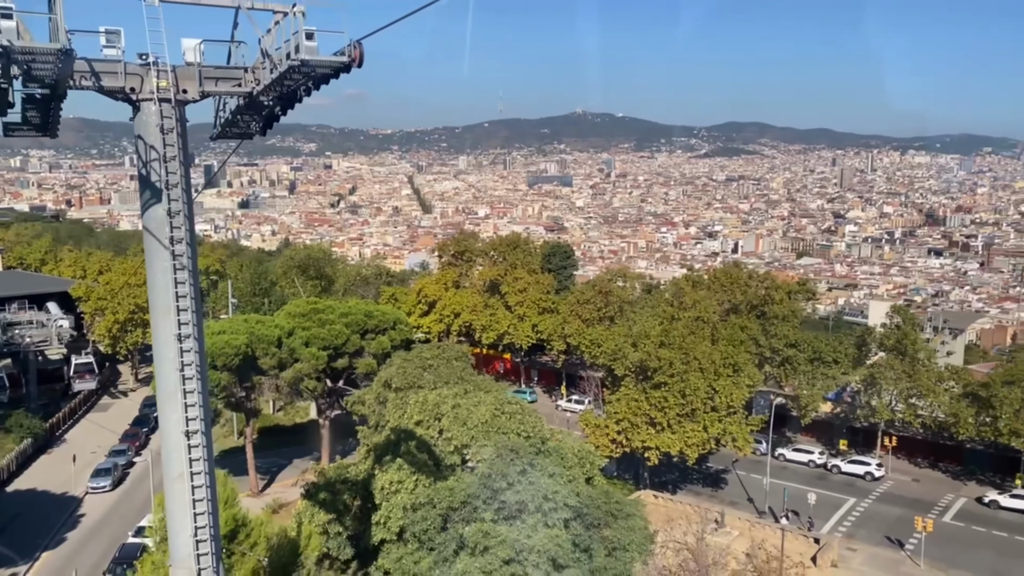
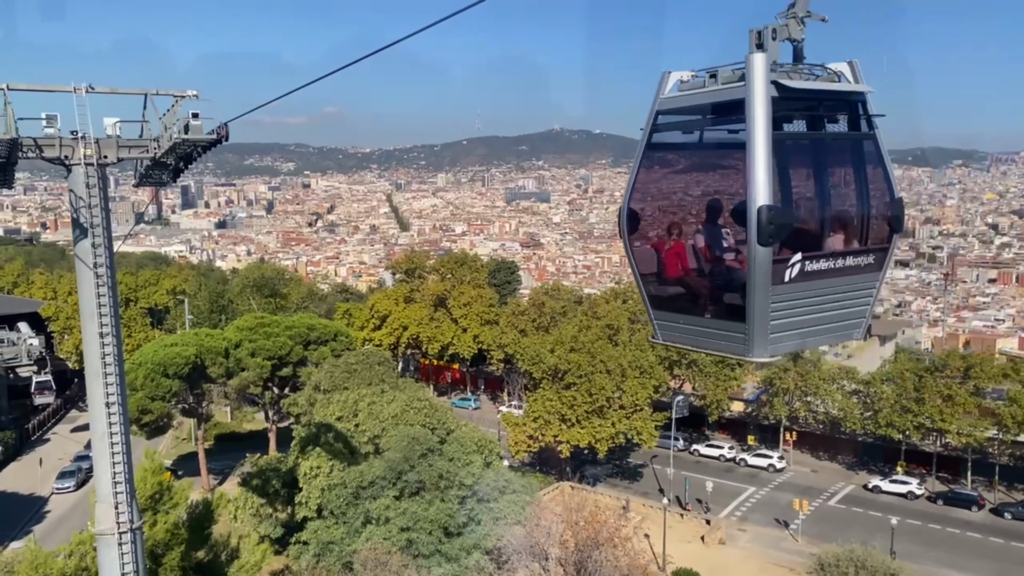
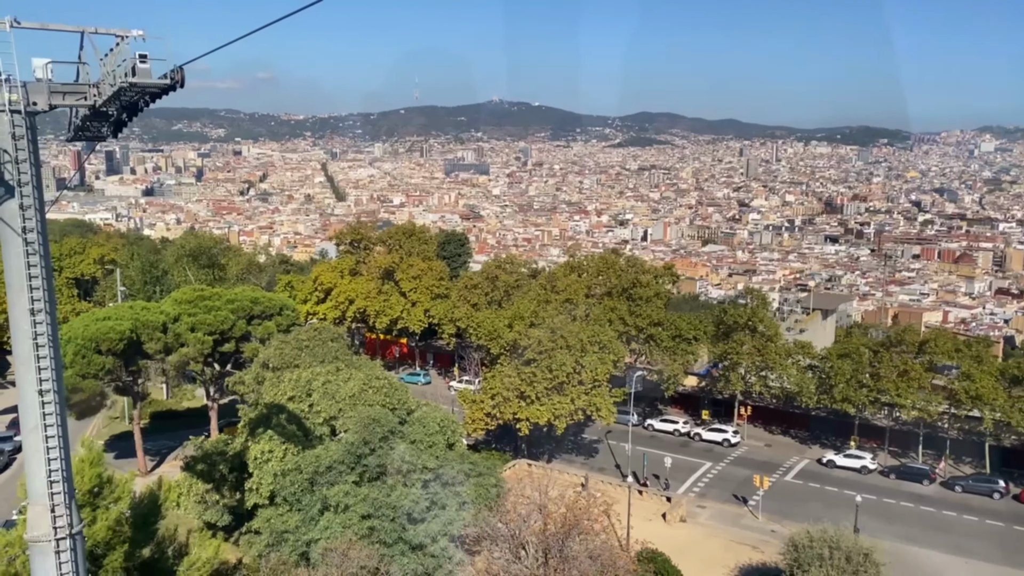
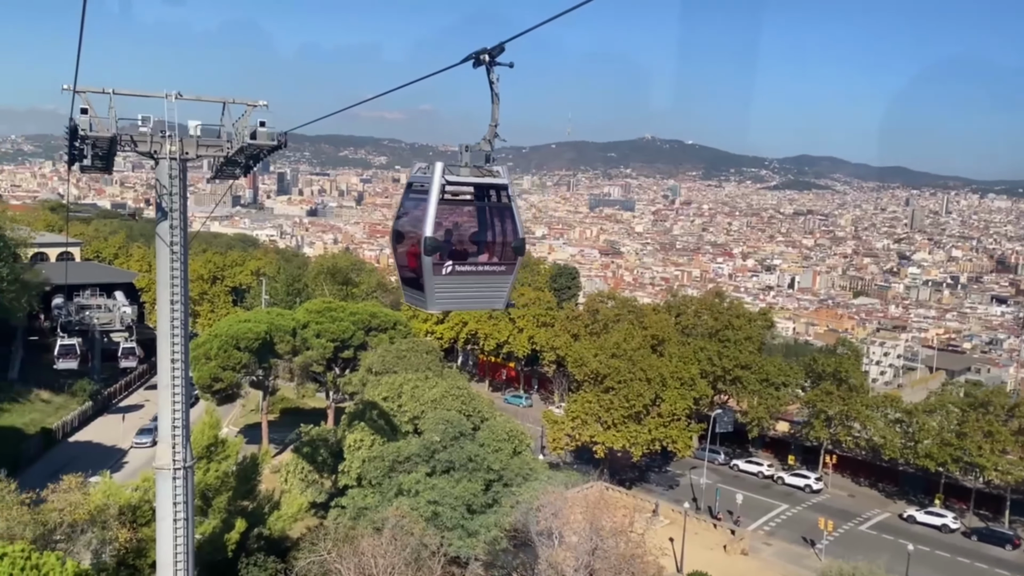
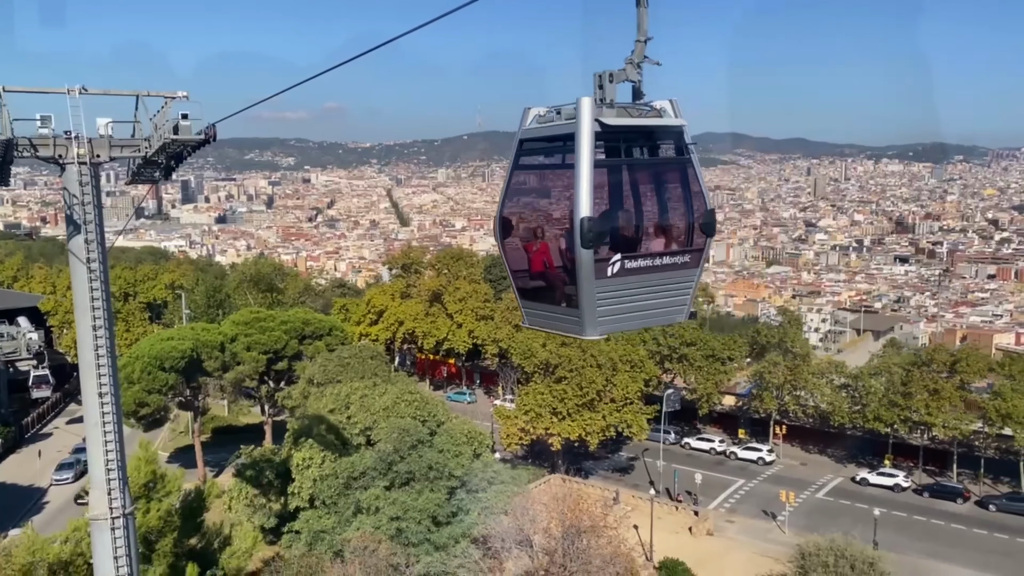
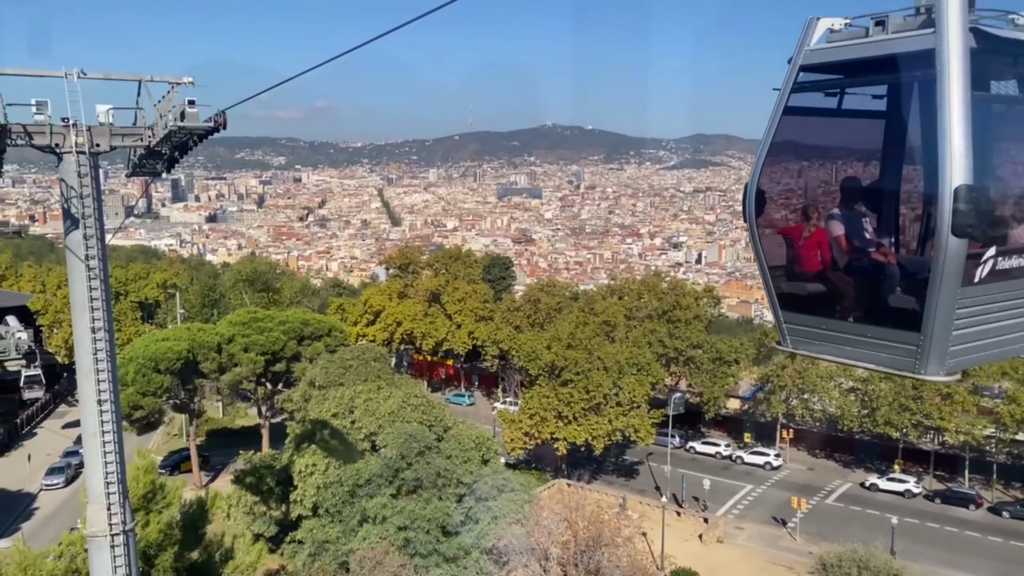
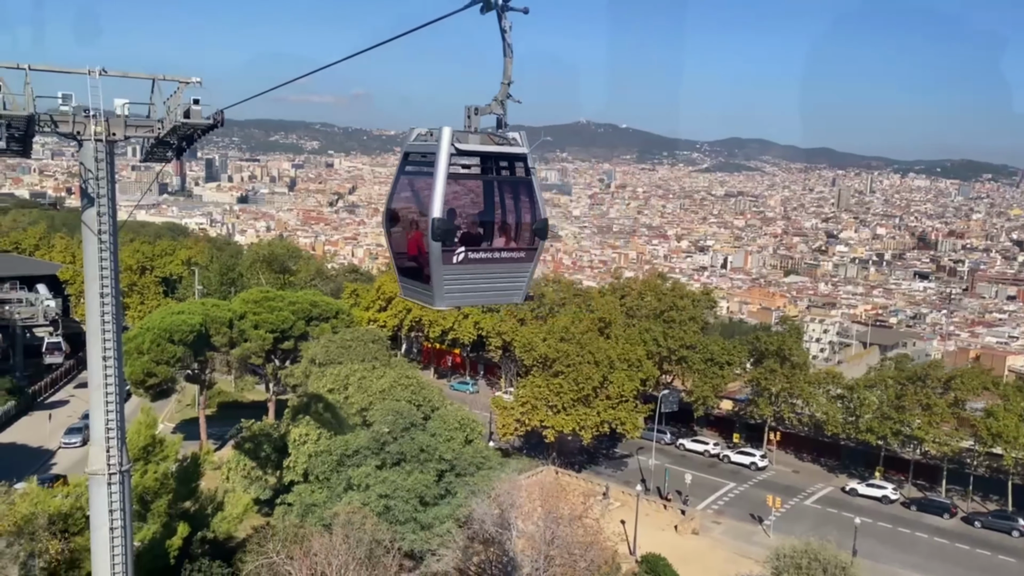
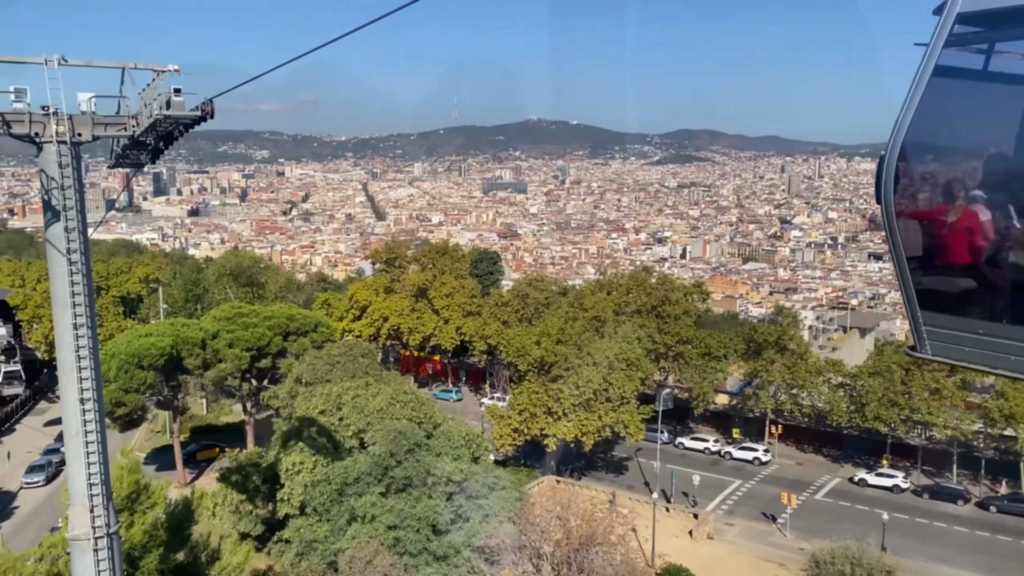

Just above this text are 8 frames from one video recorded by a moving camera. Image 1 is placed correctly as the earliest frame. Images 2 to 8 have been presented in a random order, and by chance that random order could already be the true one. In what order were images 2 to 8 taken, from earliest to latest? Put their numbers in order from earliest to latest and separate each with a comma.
3, 8, 6, 2, 5, 7, 4
